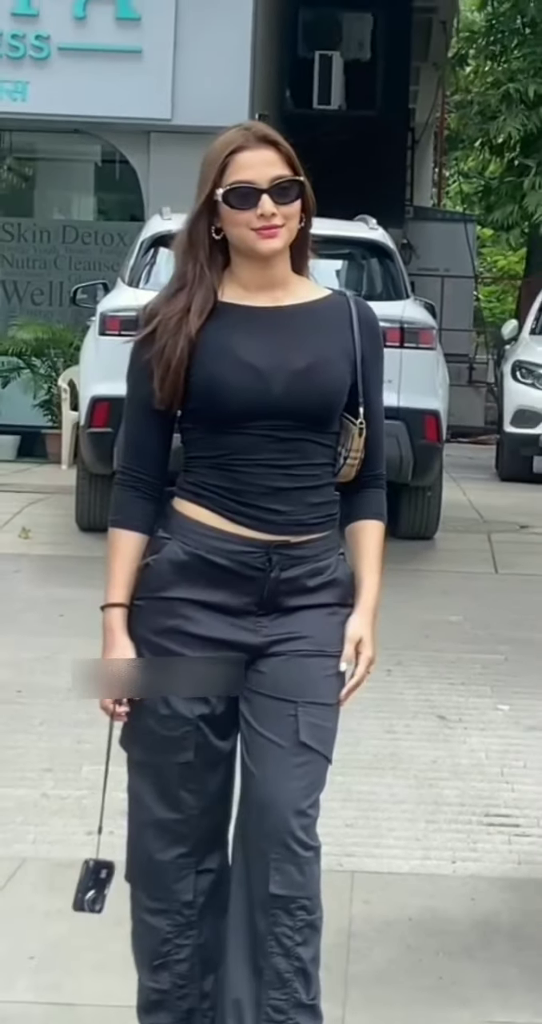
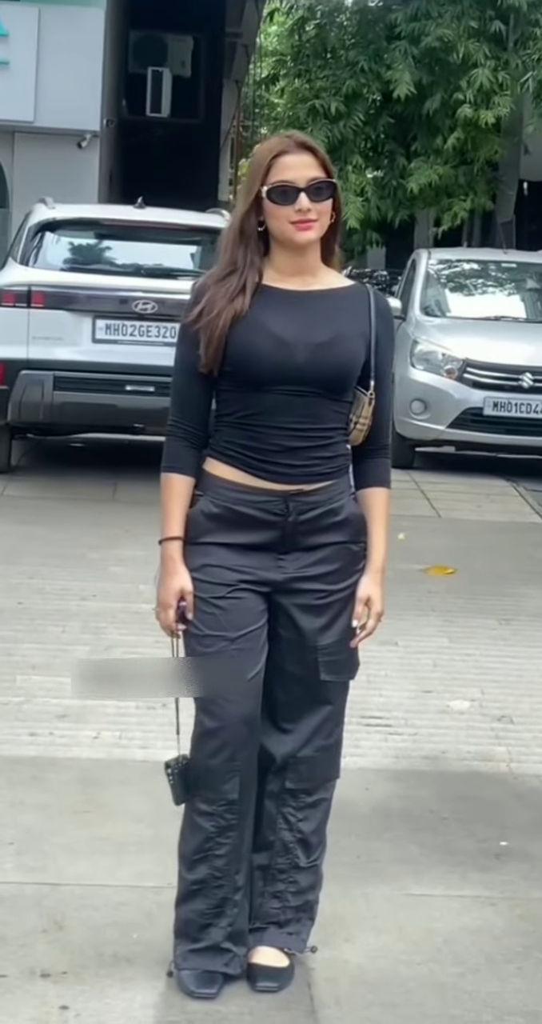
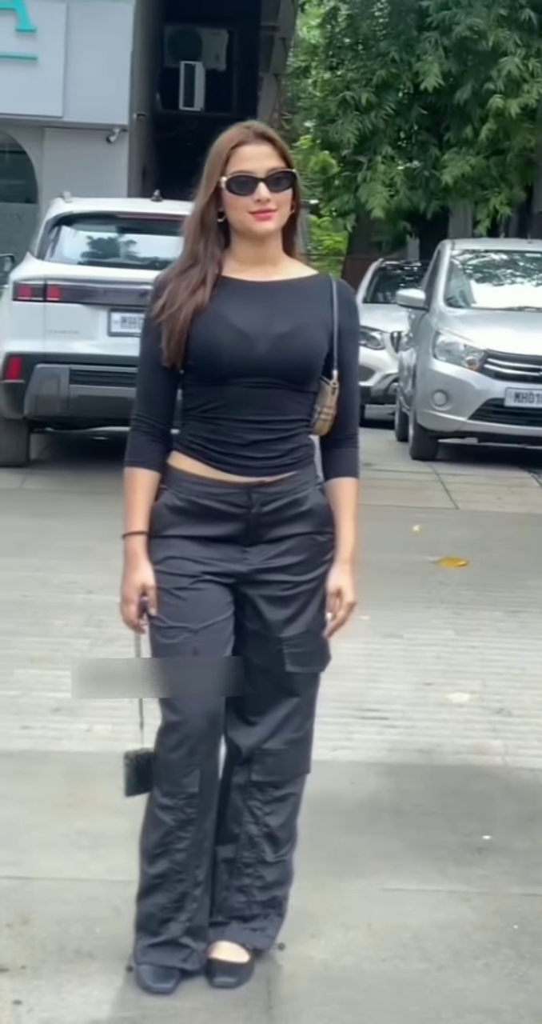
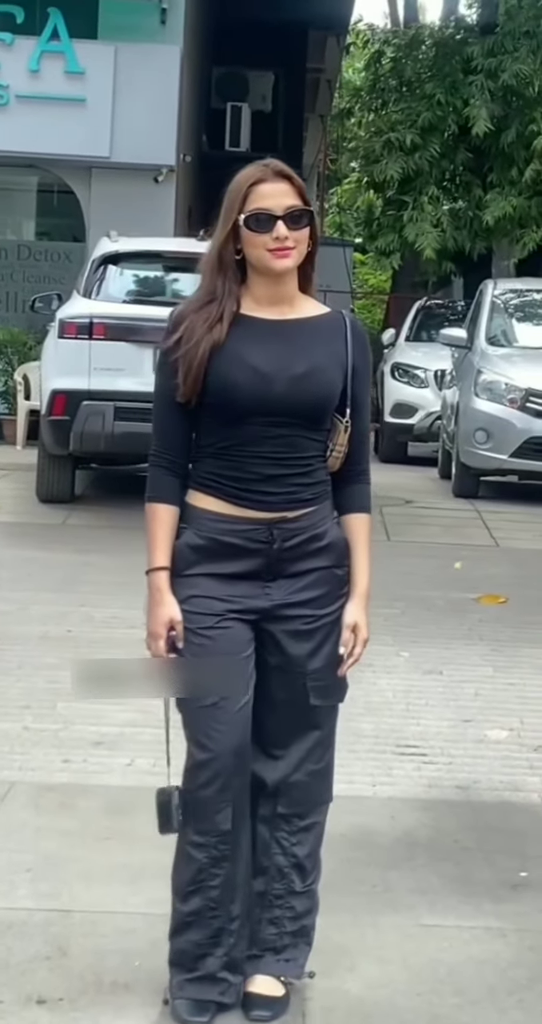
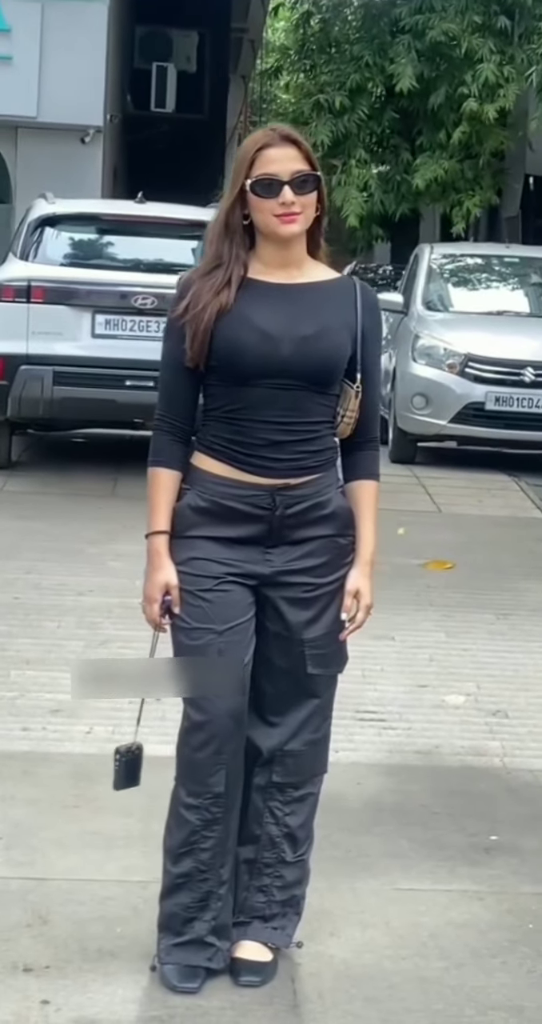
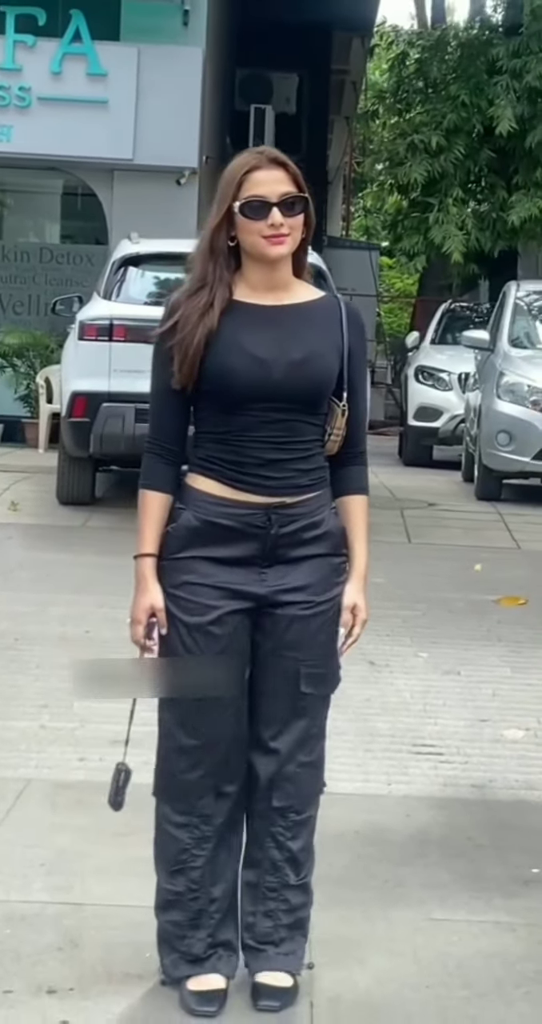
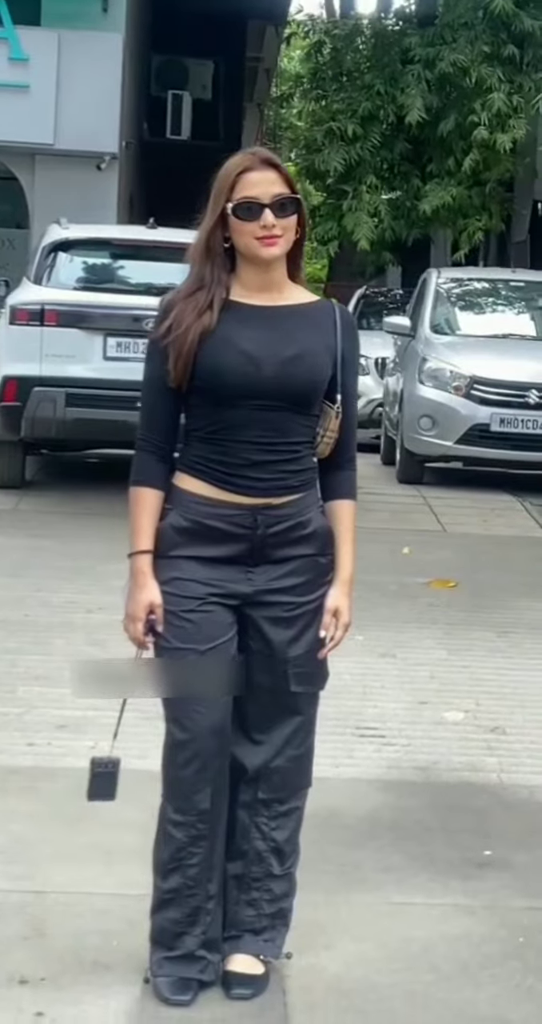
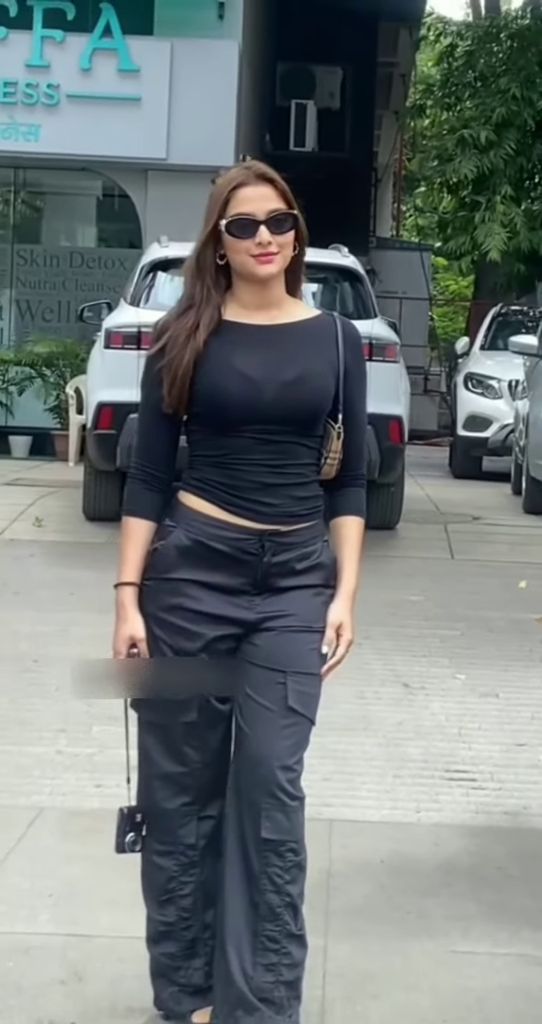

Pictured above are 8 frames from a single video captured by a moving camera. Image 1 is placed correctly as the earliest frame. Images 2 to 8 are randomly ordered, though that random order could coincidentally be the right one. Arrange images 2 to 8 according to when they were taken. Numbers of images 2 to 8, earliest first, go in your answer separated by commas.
8, 6, 4, 7, 2, 5, 3
